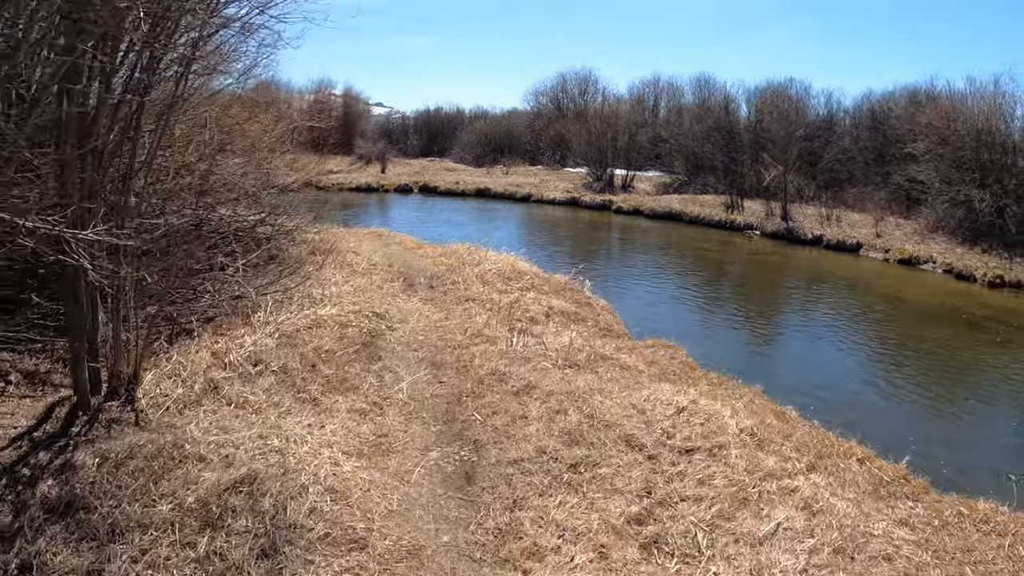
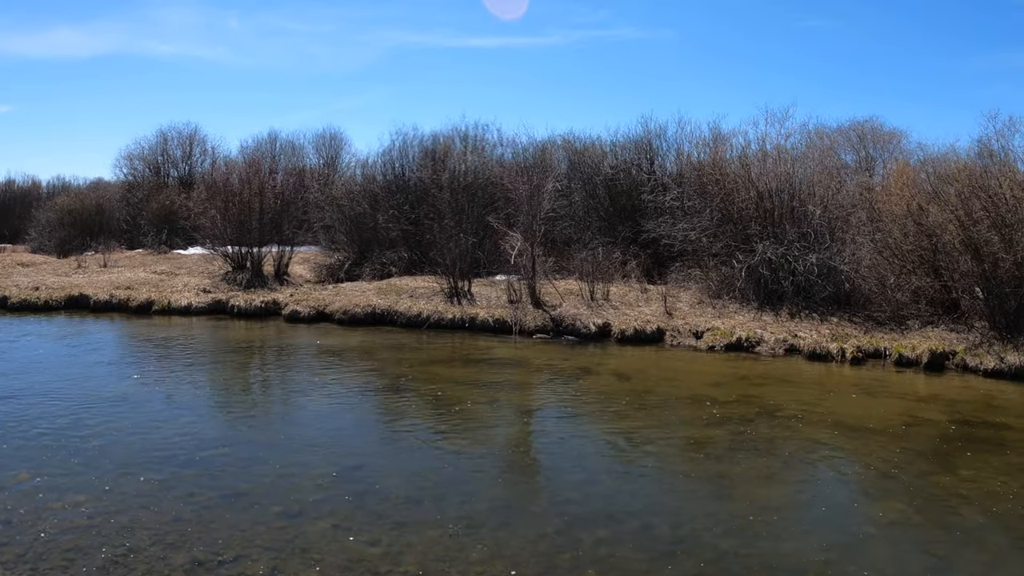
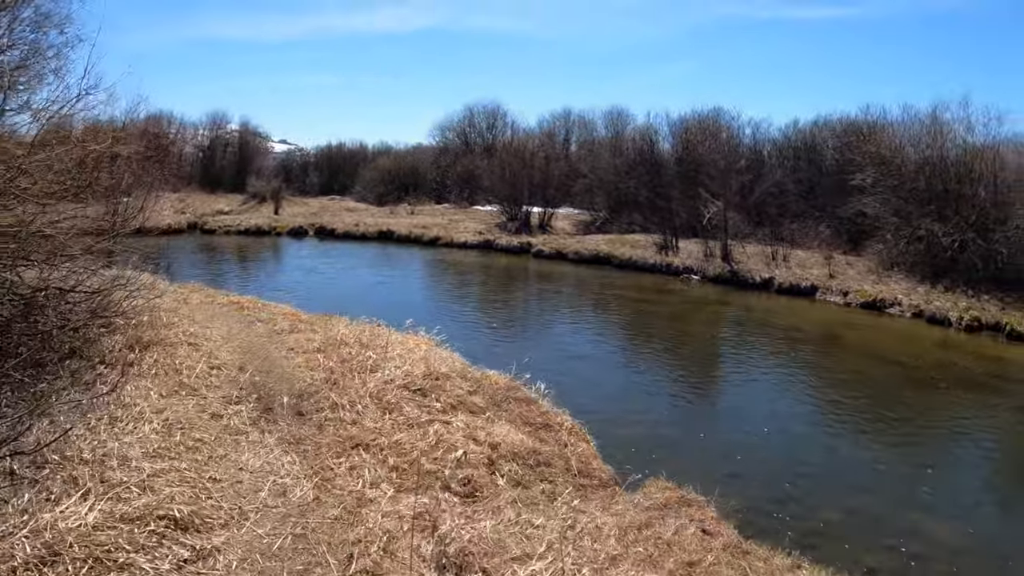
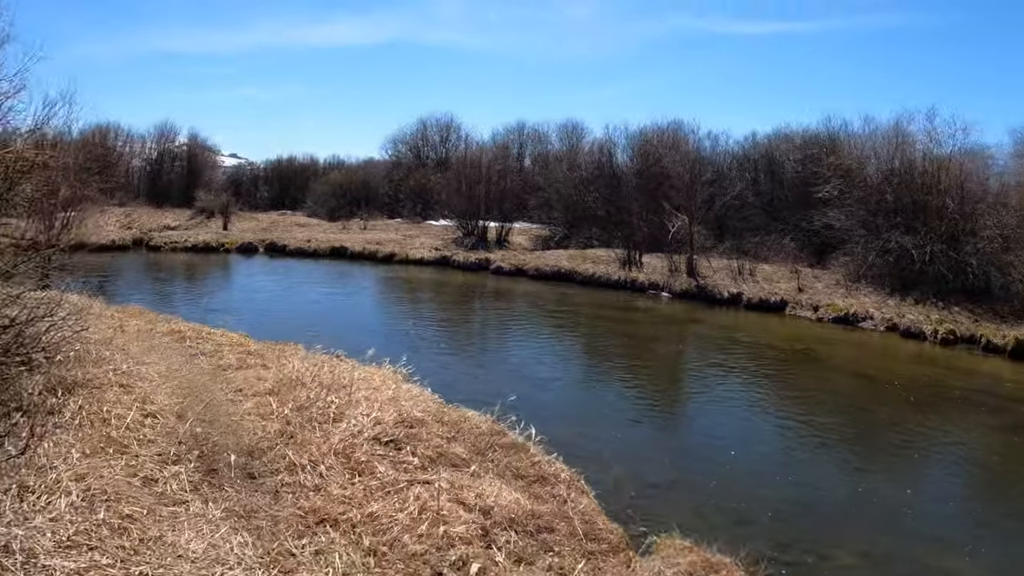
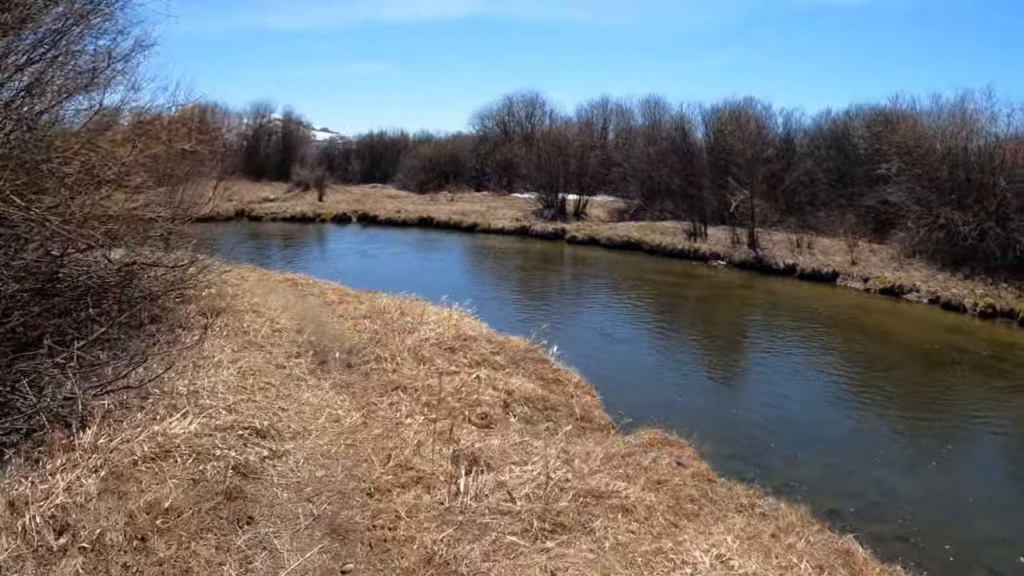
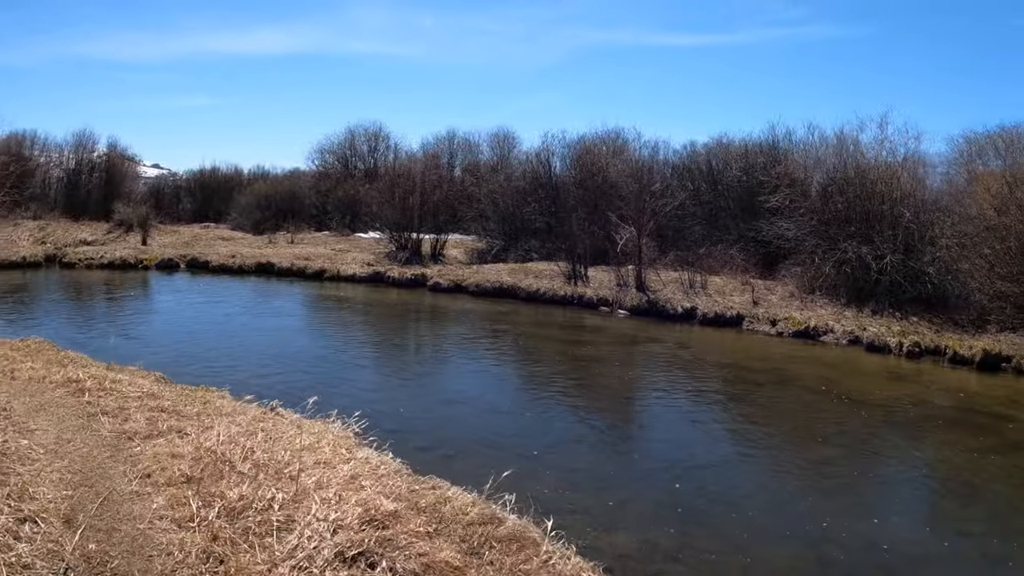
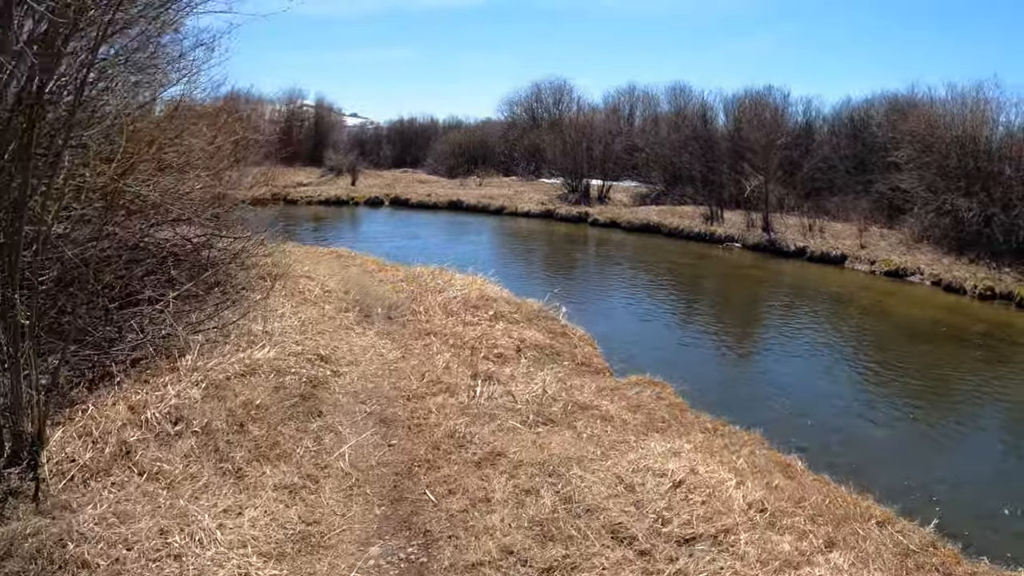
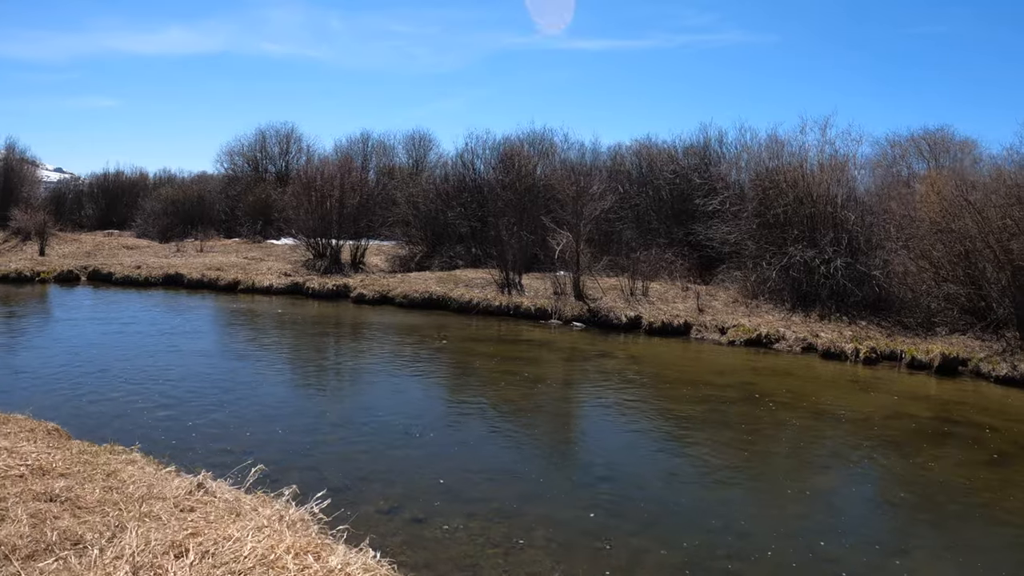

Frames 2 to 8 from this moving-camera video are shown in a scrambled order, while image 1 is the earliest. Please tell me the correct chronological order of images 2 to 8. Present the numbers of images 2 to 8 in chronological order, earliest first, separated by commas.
7, 5, 3, 4, 6, 8, 2
